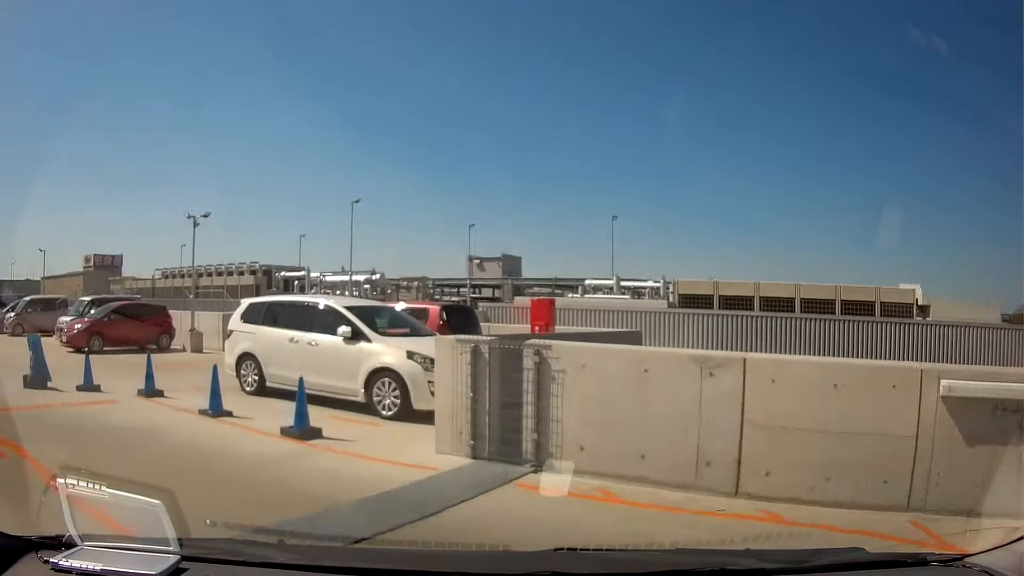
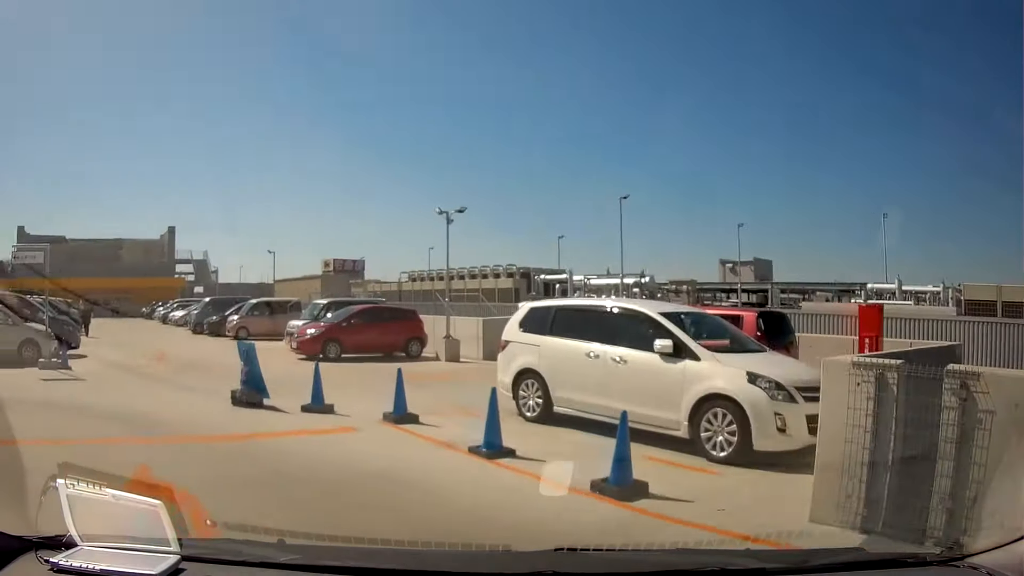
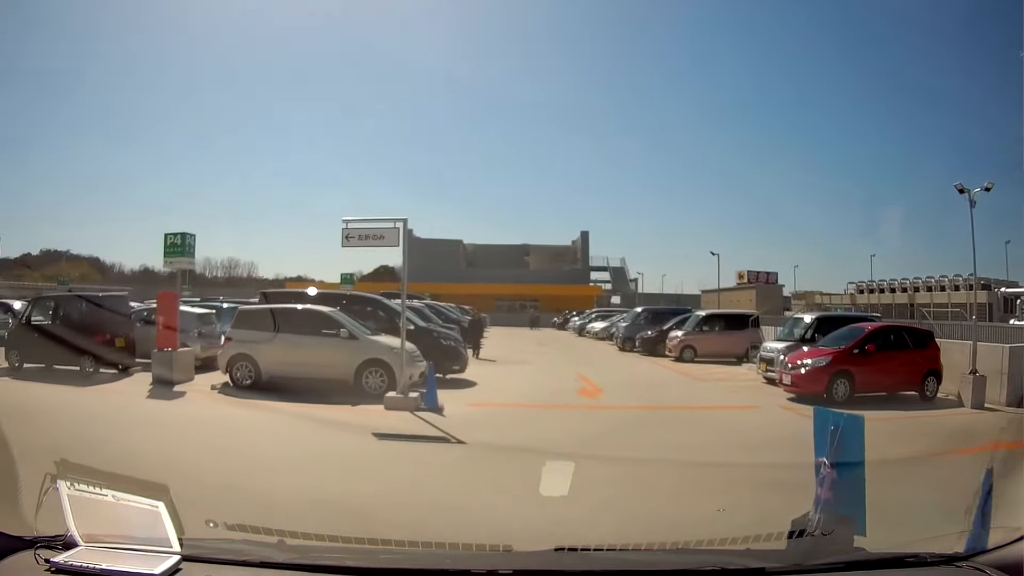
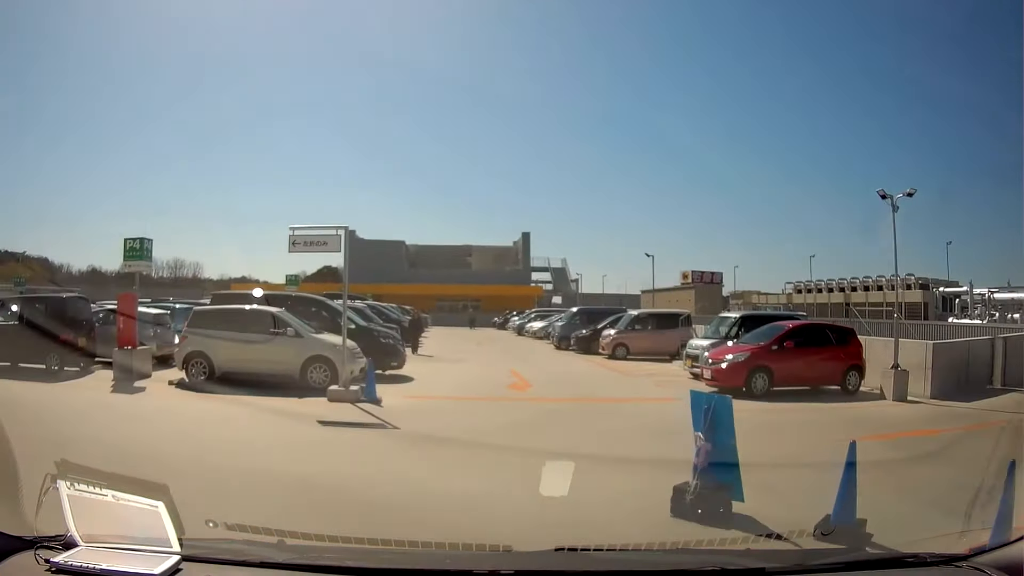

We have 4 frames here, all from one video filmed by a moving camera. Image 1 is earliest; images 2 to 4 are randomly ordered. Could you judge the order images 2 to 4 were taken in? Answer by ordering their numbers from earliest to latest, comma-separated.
2, 4, 3
